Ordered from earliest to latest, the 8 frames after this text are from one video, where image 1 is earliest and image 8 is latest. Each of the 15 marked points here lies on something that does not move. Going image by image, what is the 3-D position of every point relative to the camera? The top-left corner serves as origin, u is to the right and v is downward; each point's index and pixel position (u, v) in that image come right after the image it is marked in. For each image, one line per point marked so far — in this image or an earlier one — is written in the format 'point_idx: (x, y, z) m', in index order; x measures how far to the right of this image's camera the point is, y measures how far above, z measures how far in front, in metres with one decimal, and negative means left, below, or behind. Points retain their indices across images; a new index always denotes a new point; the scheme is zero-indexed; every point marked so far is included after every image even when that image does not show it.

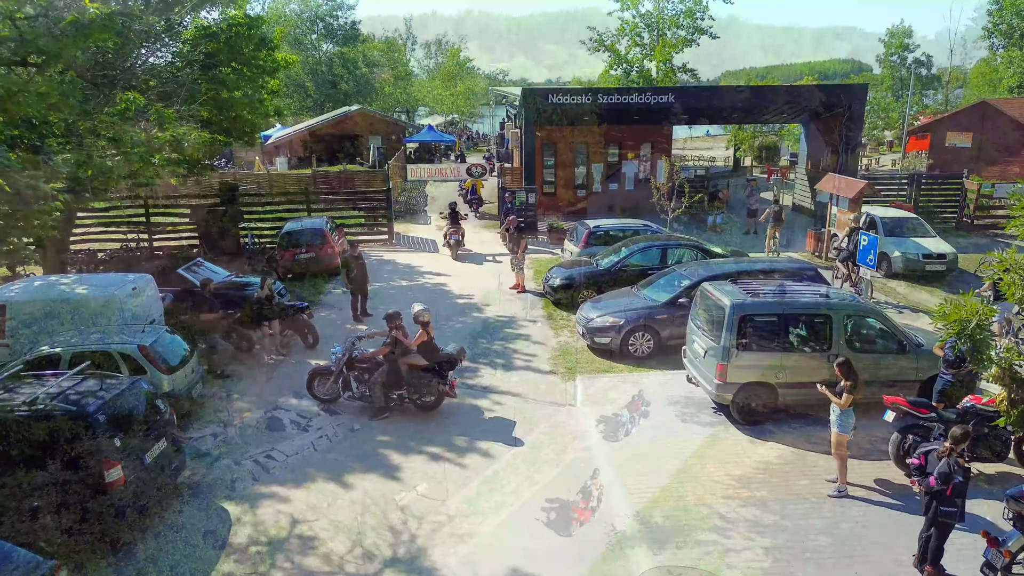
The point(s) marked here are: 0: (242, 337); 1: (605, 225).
0: (-4.7, -0.9, +12.3) m
1: (+2.2, +1.5, +16.4) m
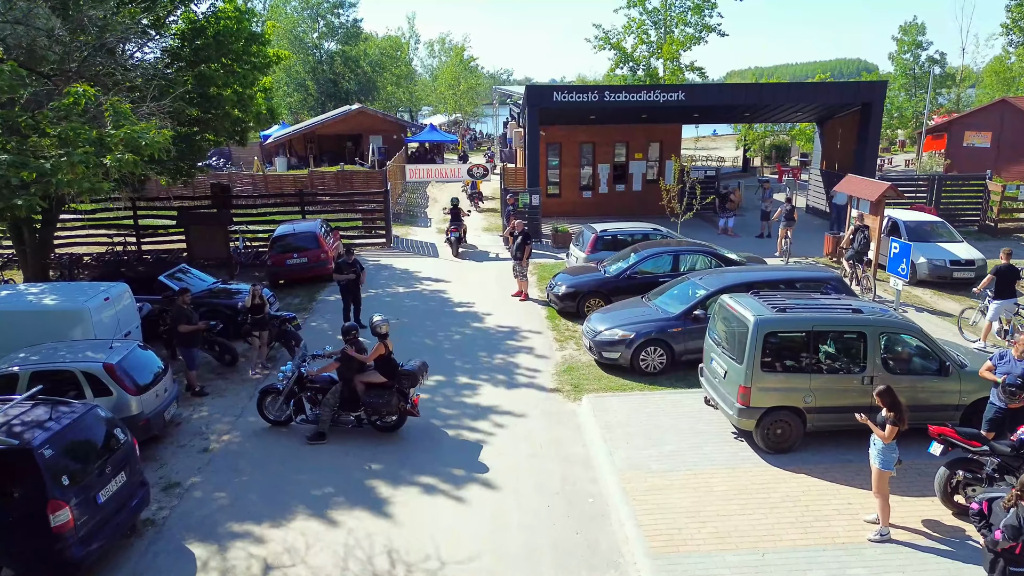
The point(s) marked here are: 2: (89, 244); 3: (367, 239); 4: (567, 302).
0: (-4.7, -1.0, +11.5) m
1: (+2.2, +1.3, +15.5) m
2: (-11.1, +1.1, +18.5) m
3: (-4.1, +1.4, +19.9) m
4: (+1.1, -0.3, +13.6) m
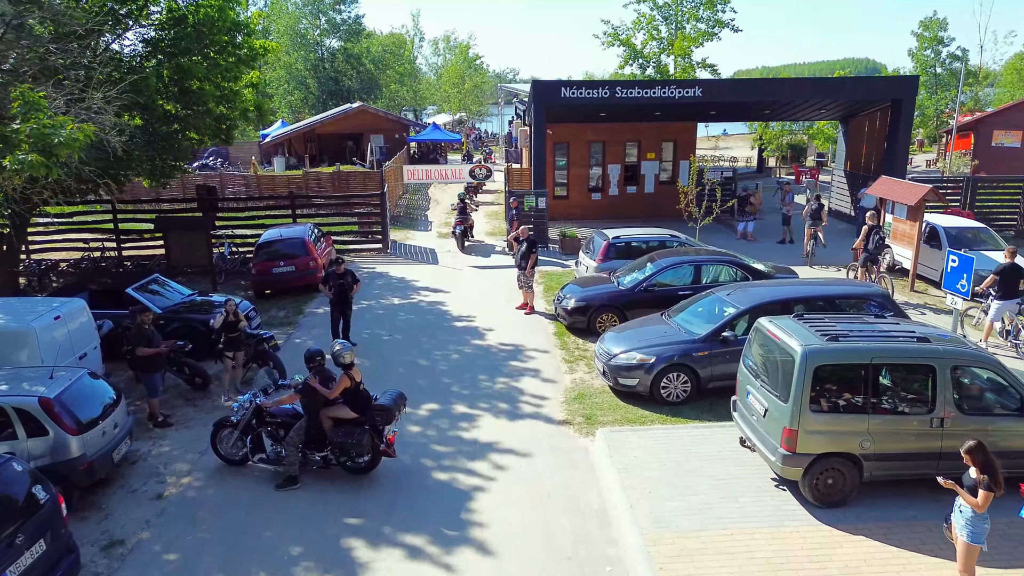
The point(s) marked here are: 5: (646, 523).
0: (-4.6, -1.2, +10.3) m
1: (+2.3, +1.1, +14.2) m
2: (-11.0, +0.9, +17.4) m
3: (-4.0, +1.1, +18.7) m
4: (+1.2, -0.5, +12.3) m
5: (+1.3, -2.3, +6.8) m
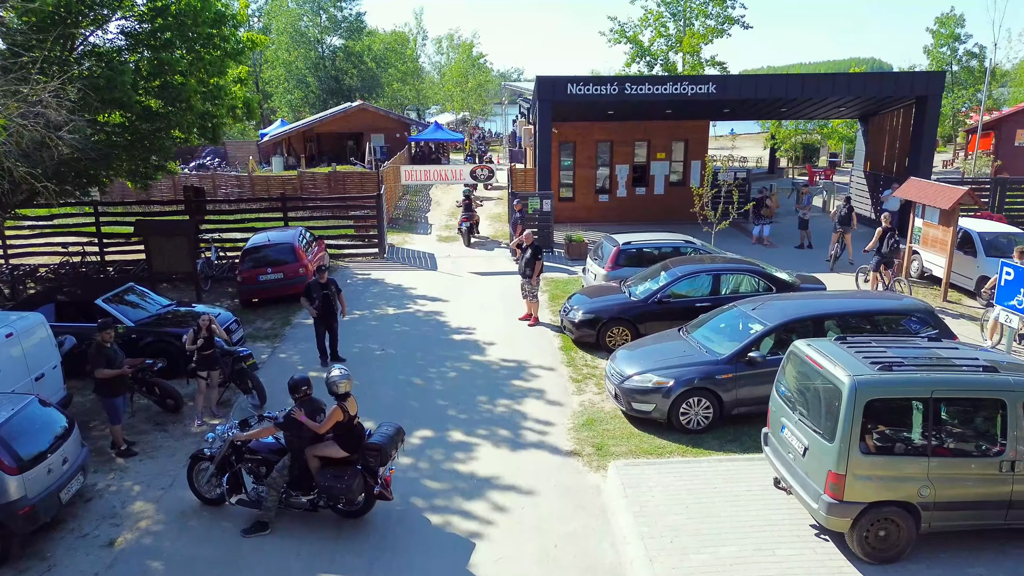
0: (-4.6, -1.4, +9.4) m
1: (+2.4, +0.9, +13.3) m
2: (-10.9, +0.8, +16.5) m
3: (-3.9, +1.0, +17.7) m
4: (+1.2, -0.7, +11.3) m
5: (+1.3, -2.5, +5.9) m
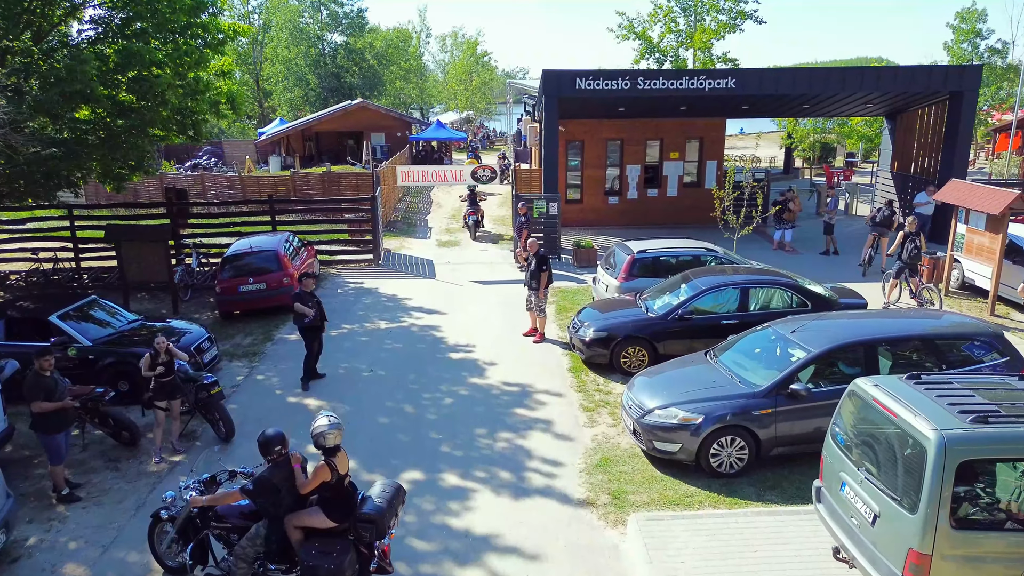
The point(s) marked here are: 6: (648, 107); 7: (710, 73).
0: (-4.6, -1.6, +8.2) m
1: (+2.5, +0.7, +12.1) m
2: (-10.8, +0.6, +15.4) m
3: (-3.8, +0.8, +16.6) m
4: (+1.3, -0.9, +10.2) m
5: (+1.3, -2.7, +4.7) m
6: (+3.5, +4.7, +18.3) m
7: (+4.7, +5.1, +16.7) m
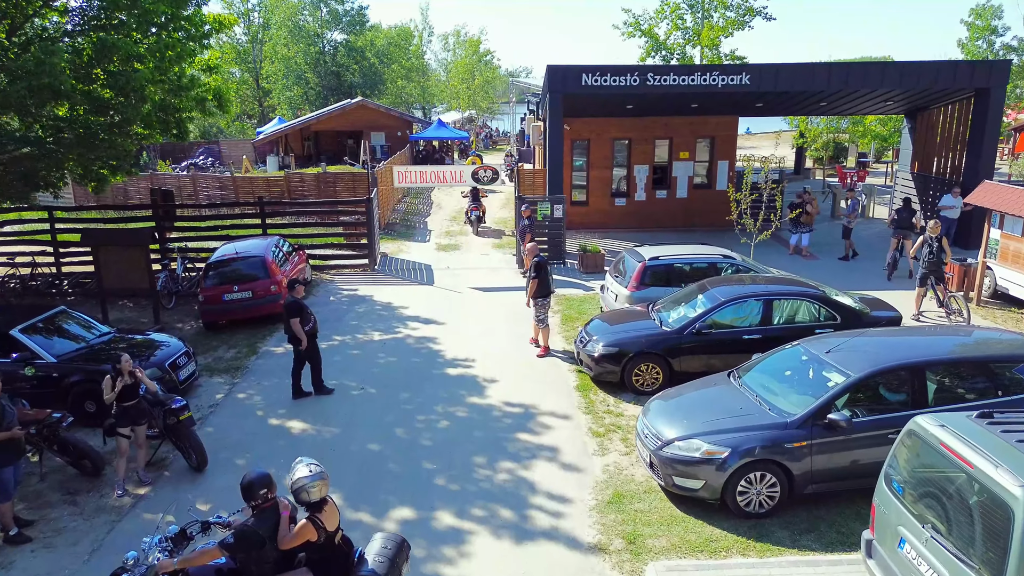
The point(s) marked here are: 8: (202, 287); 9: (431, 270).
0: (-4.6, -1.7, +7.4) m
1: (+2.5, +0.5, +11.3) m
2: (-10.8, +0.5, +14.6) m
3: (-3.7, +0.6, +15.8) m
4: (+1.3, -1.0, +9.3) m
5: (+1.3, -2.8, +3.9) m
6: (+3.6, +4.6, +17.4) m
7: (+4.7, +4.9, +15.9) m
8: (-5.2, 0.0, +11.8) m
9: (-1.8, +0.4, +15.7) m
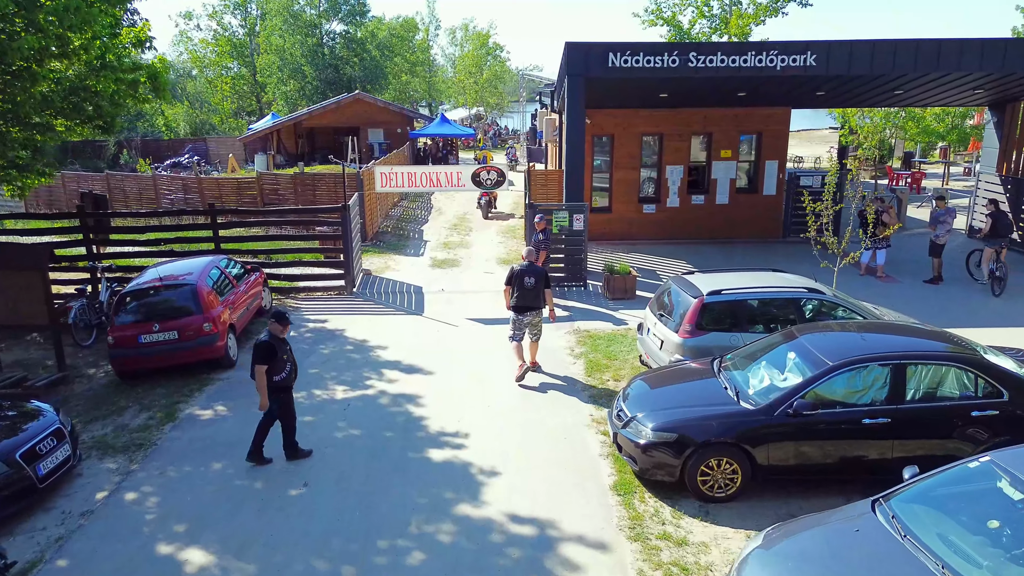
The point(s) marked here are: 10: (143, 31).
0: (-4.5, -2.2, +4.6) m
1: (+2.6, 0.0, +8.3) m
2: (-10.6, 0.0, +11.8) m
3: (-3.5, +0.1, +12.9) m
4: (+1.4, -1.5, +6.4) m
5: (+1.3, -3.3, +0.9) m
6: (+3.8, +4.0, +14.5) m
7: (+4.9, +4.4, +12.9) m
8: (-5.1, -0.4, +9.0) m
9: (-1.7, -0.1, +12.8) m
10: (-6.1, +4.2, +11.8) m
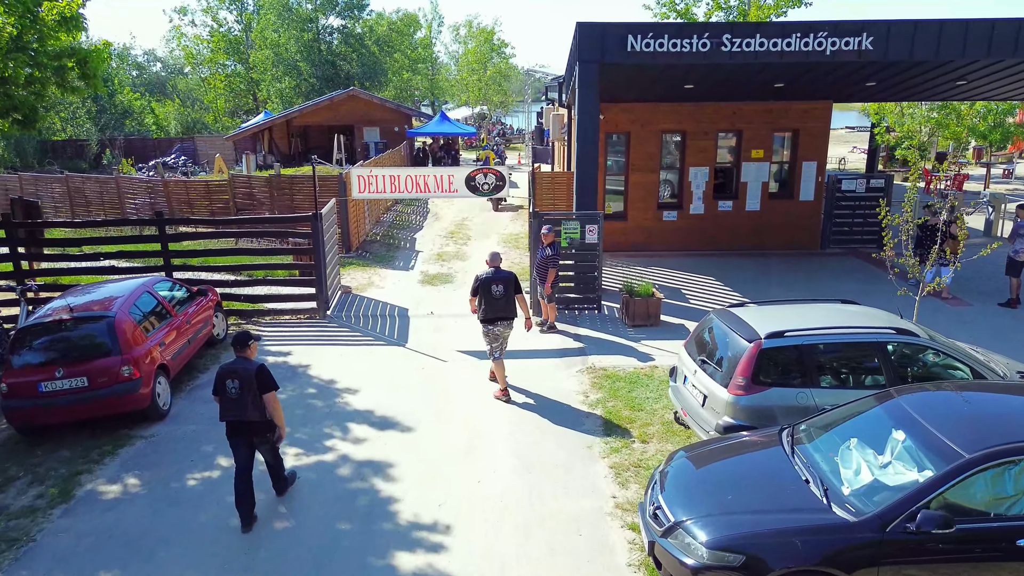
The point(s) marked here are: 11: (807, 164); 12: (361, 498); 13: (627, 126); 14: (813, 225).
0: (-4.6, -2.6, +2.7) m
1: (+2.6, -0.4, +6.4) m
2: (-10.6, -0.3, +10.0) m
3: (-3.5, -0.2, +11.1) m
4: (+1.3, -1.9, +4.5) m
5: (+1.2, -3.7, -1.0) m
6: (+3.8, +3.7, +12.5) m
7: (+5.0, +4.0, +10.9) m
8: (-5.1, -0.8, +7.1) m
9: (-1.6, -0.5, +10.9) m
10: (-6.1, +3.9, +9.9) m
11: (+6.1, +2.6, +14.6) m
12: (-1.3, -1.8, +6.1) m
13: (+2.3, +3.3, +14.2) m
14: (+6.4, +1.3, +14.9) m
